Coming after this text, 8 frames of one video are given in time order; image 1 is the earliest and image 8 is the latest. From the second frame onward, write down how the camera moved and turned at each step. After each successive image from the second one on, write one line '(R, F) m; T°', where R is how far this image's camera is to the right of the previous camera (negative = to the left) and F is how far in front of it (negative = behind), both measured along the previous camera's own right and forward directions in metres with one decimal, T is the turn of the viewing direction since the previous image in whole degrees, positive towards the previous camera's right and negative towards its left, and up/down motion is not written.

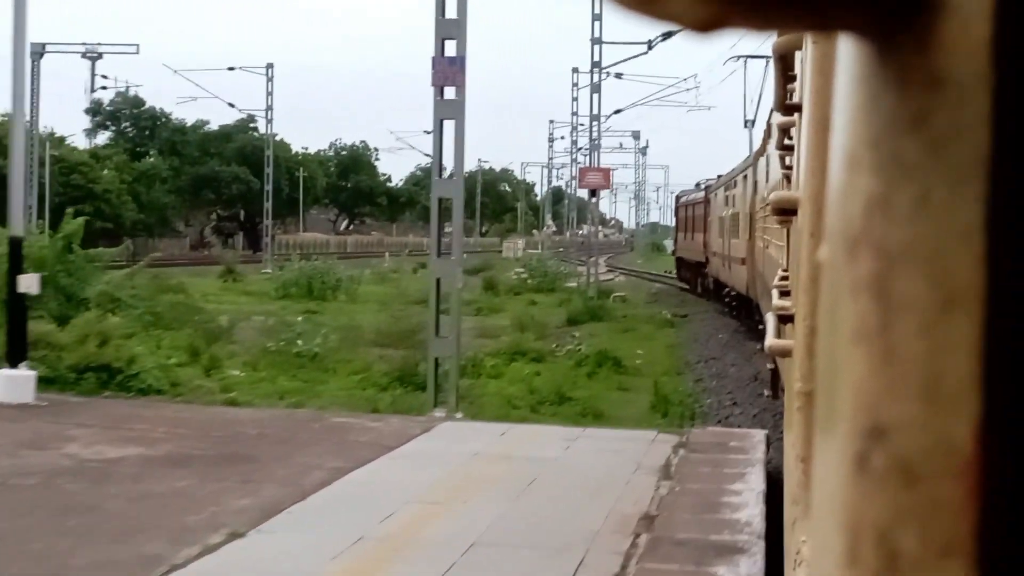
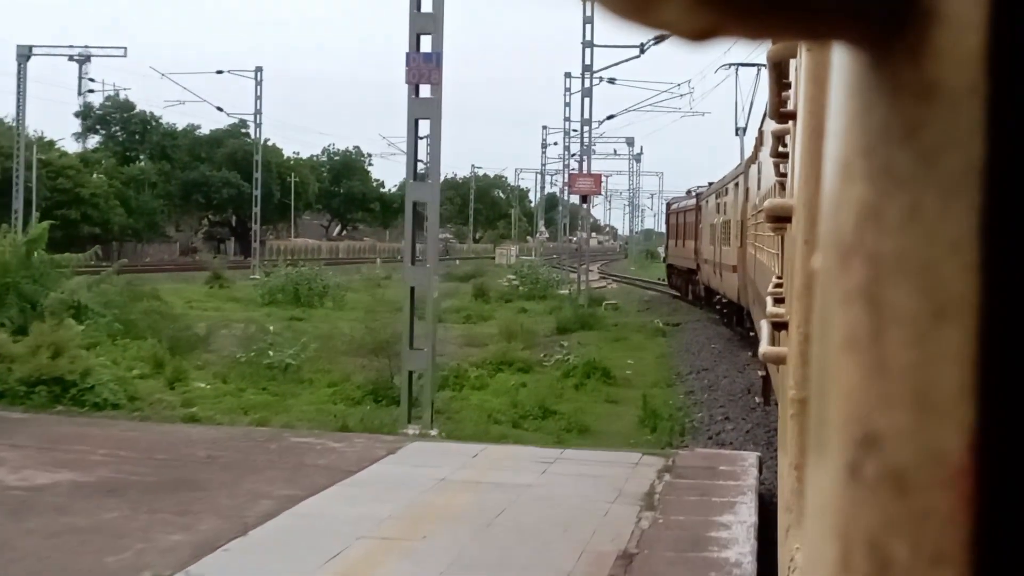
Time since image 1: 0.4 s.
(+0.1, +0.5) m; 0°
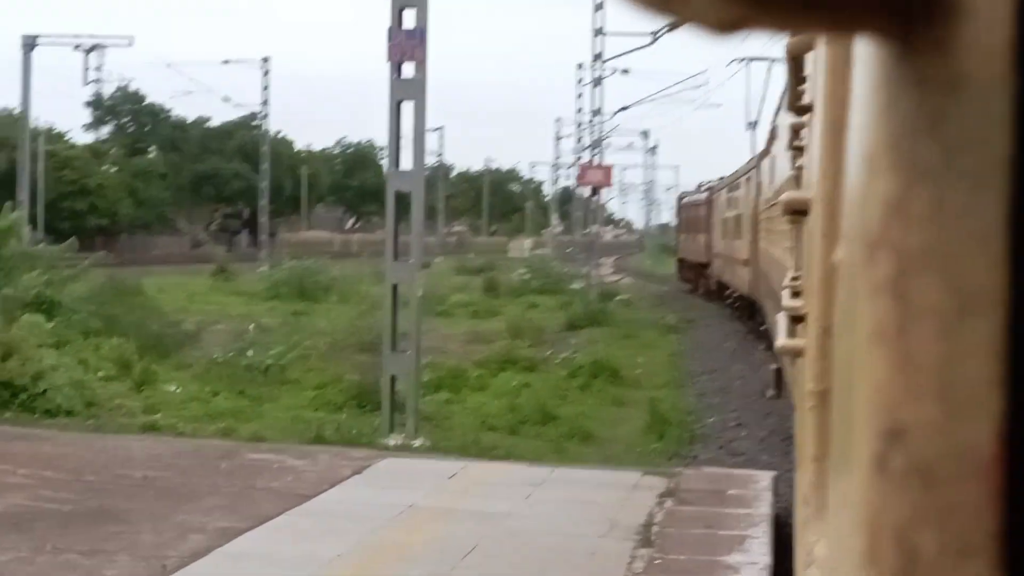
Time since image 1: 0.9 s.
(+0.1, +0.7) m; -1°
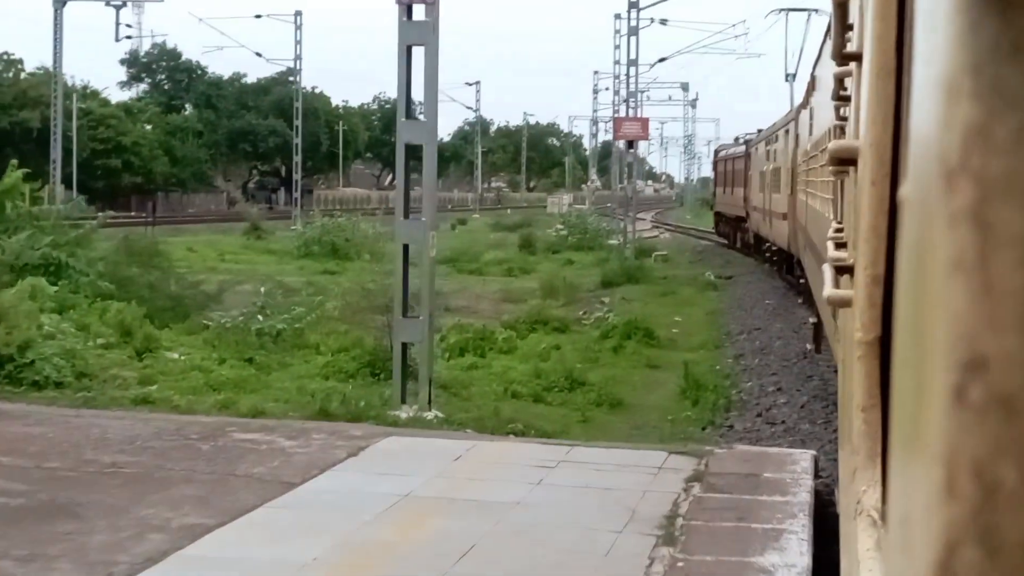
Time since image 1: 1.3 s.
(+0.1, +0.5) m; -1°
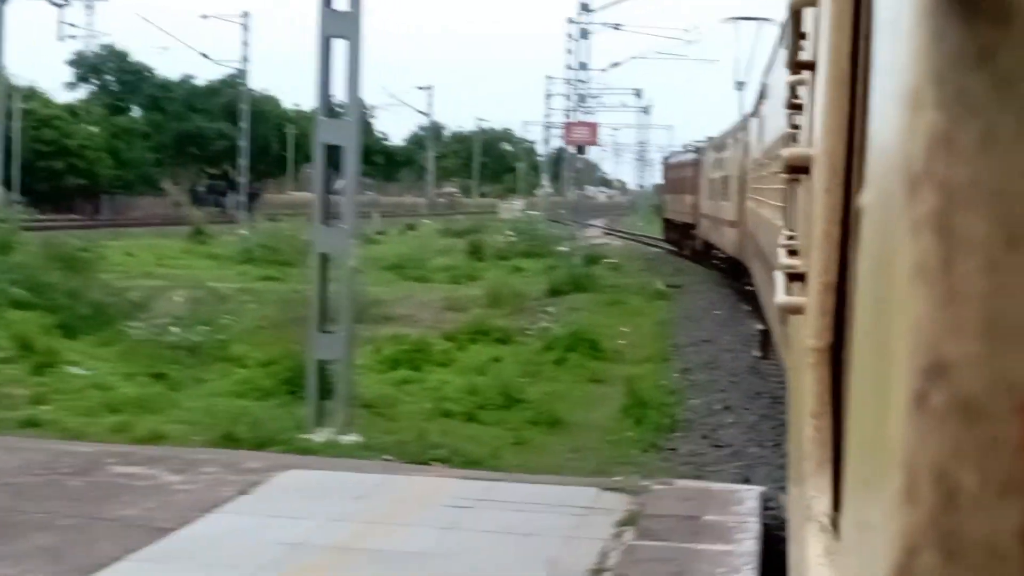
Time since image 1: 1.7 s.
(+0.1, +0.5) m; +2°
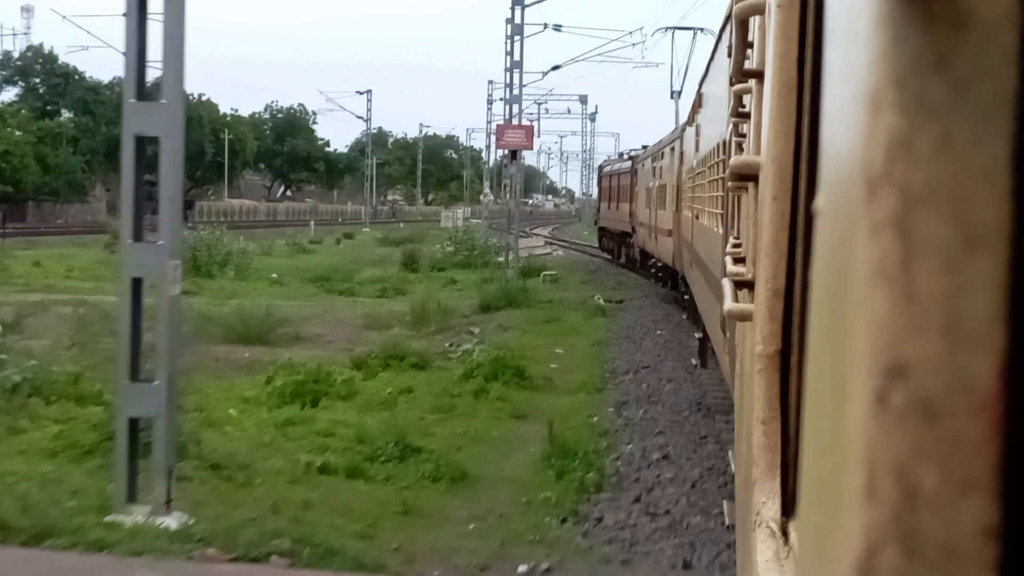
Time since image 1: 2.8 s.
(+0.2, +1.5) m; +2°
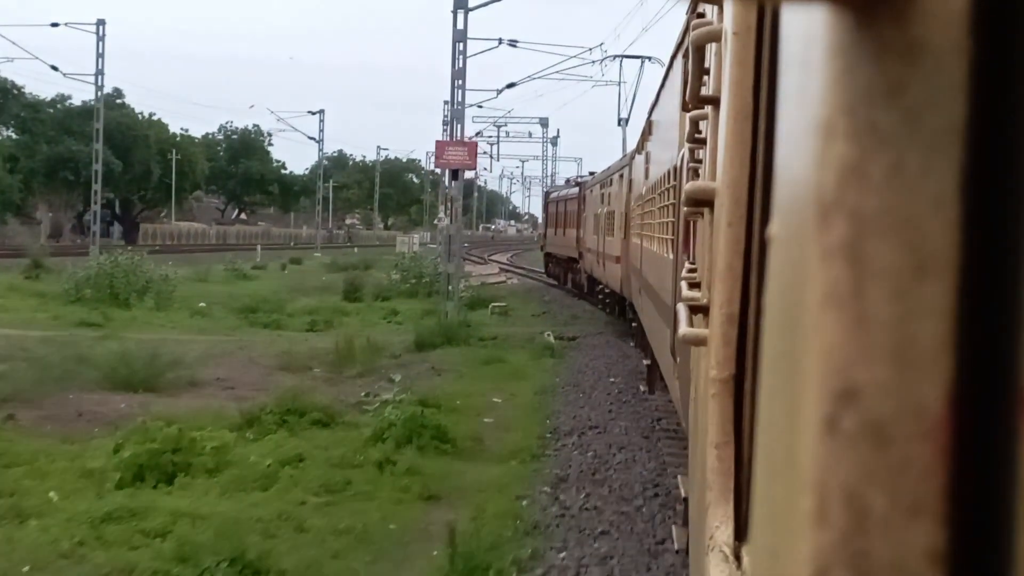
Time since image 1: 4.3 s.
(+0.3, +2.1) m; +1°
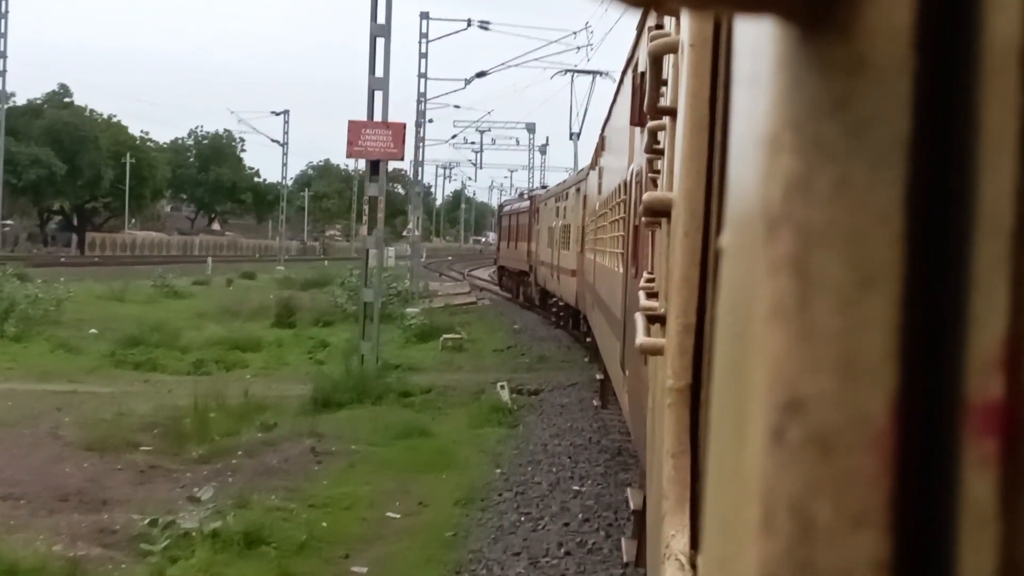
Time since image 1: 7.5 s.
(+0.4, +4.9) m; 0°
